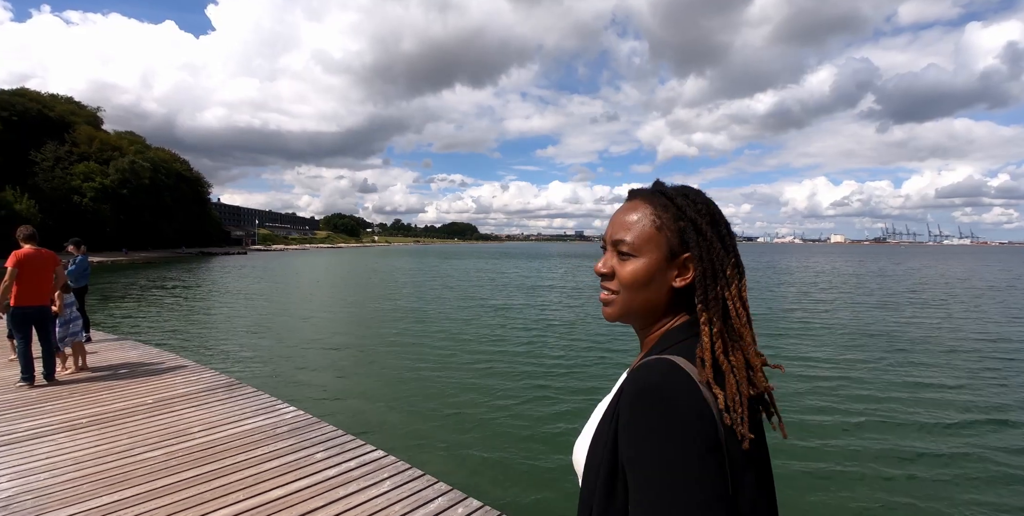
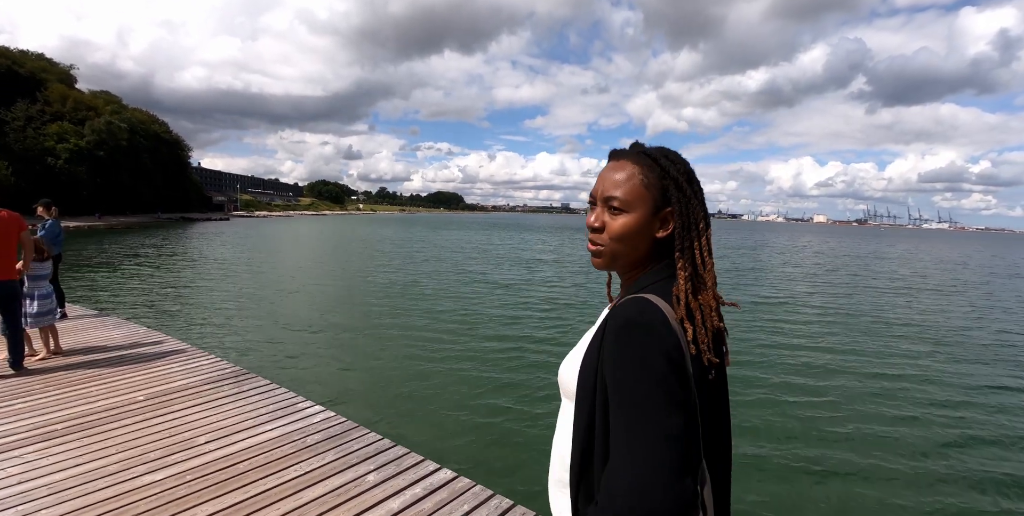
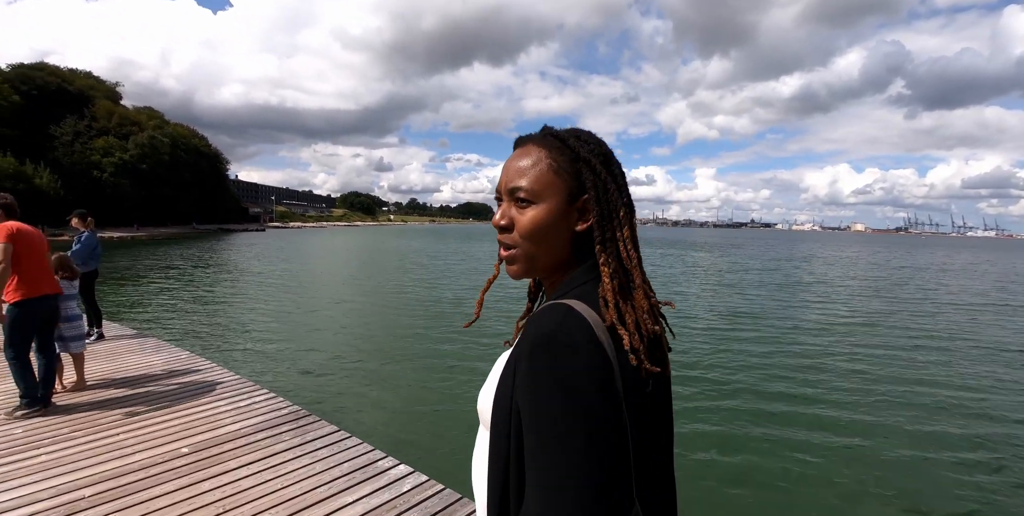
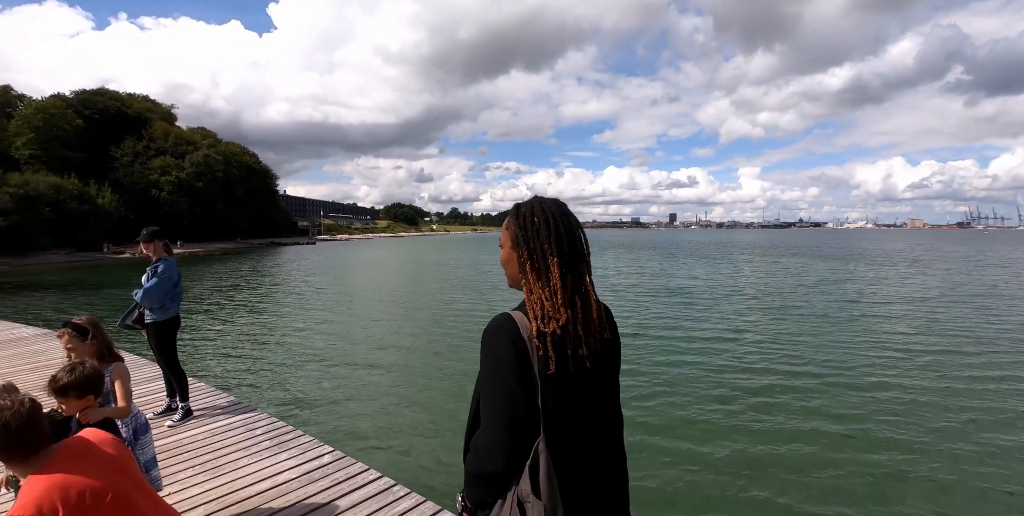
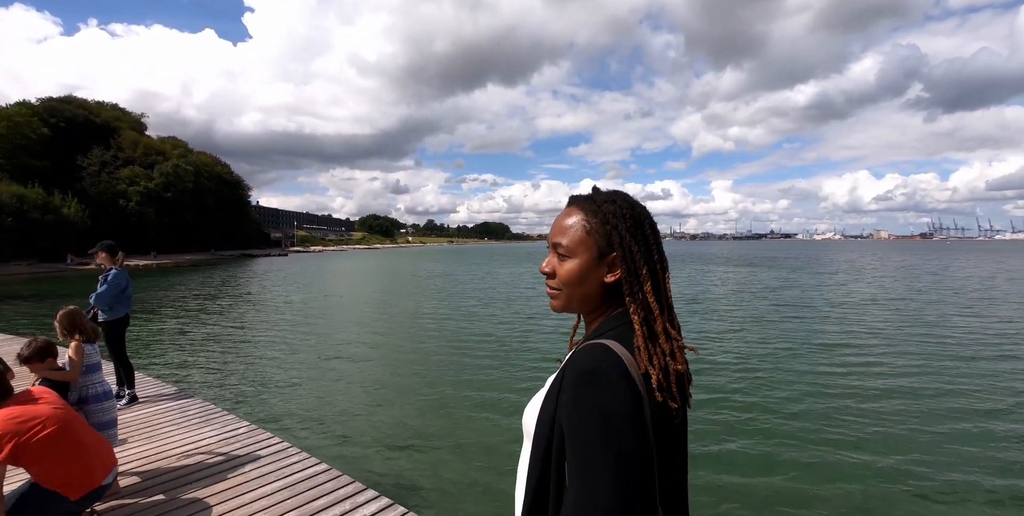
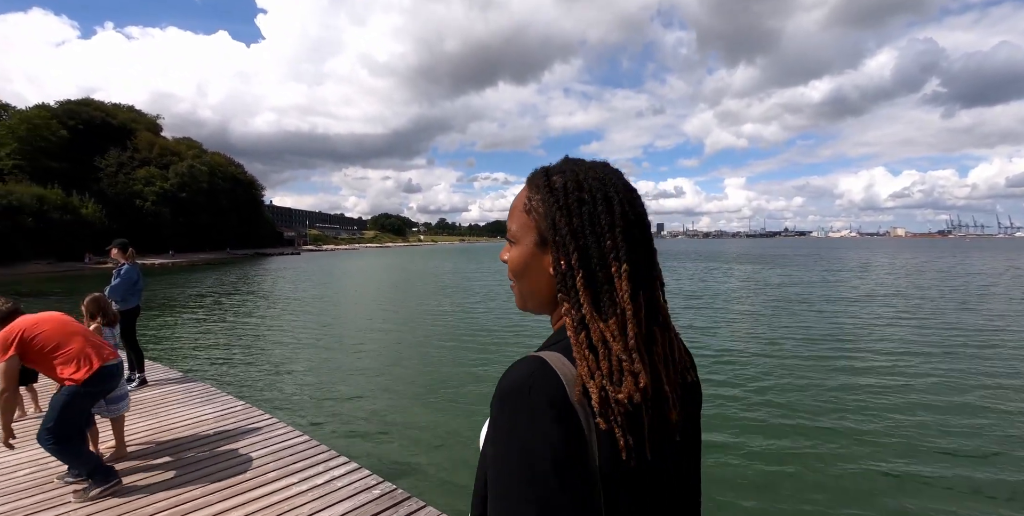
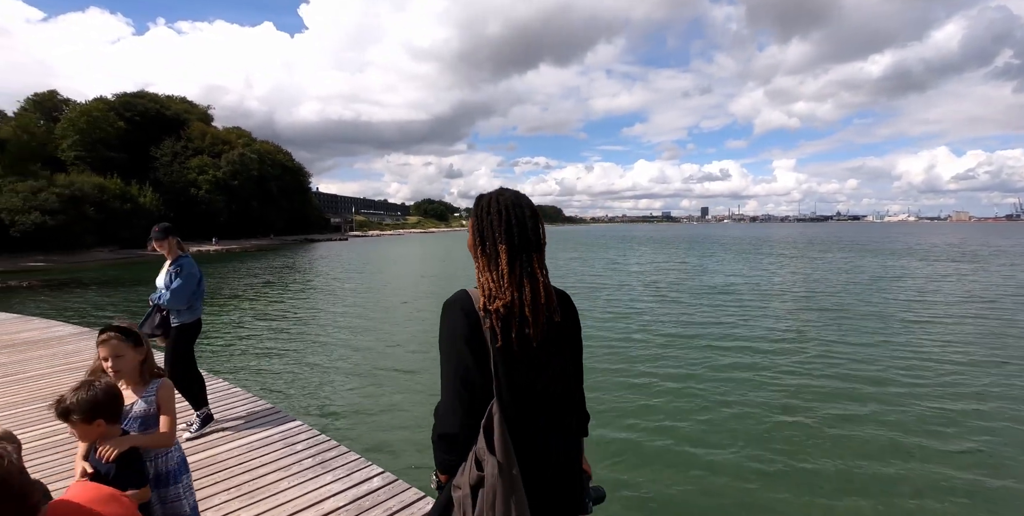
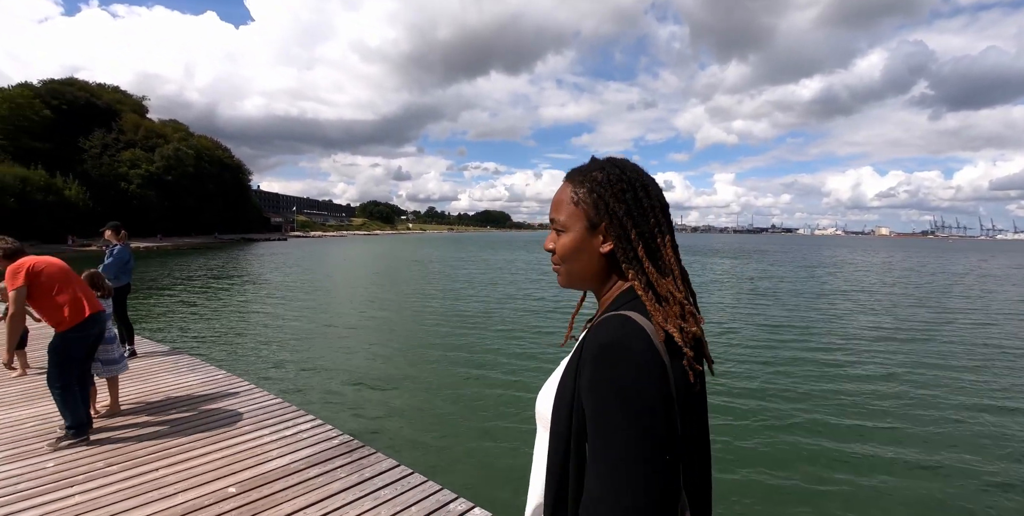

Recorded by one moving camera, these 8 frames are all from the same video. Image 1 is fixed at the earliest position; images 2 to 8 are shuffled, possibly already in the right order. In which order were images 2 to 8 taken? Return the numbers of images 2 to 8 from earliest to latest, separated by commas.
2, 3, 8, 6, 5, 4, 7
